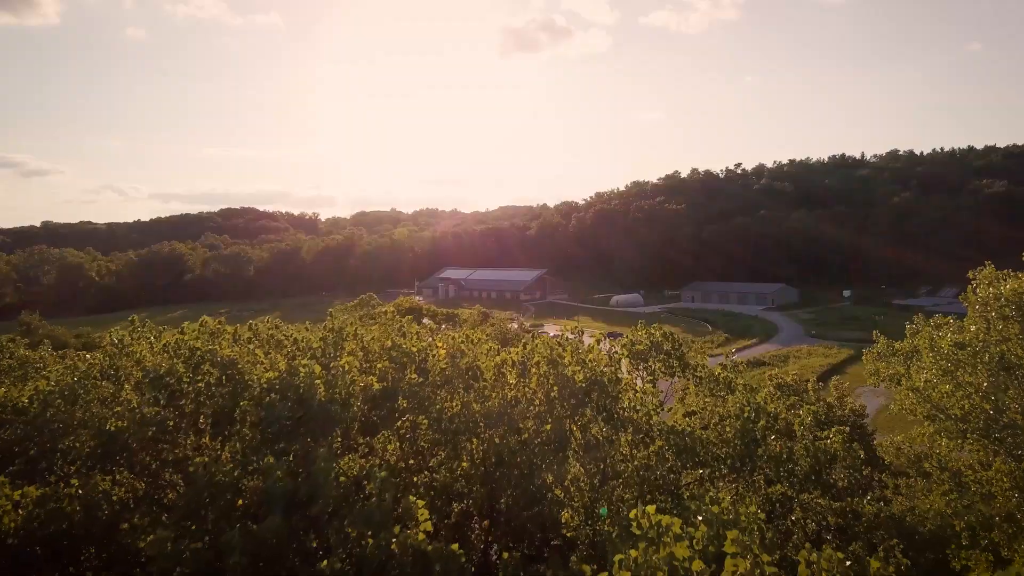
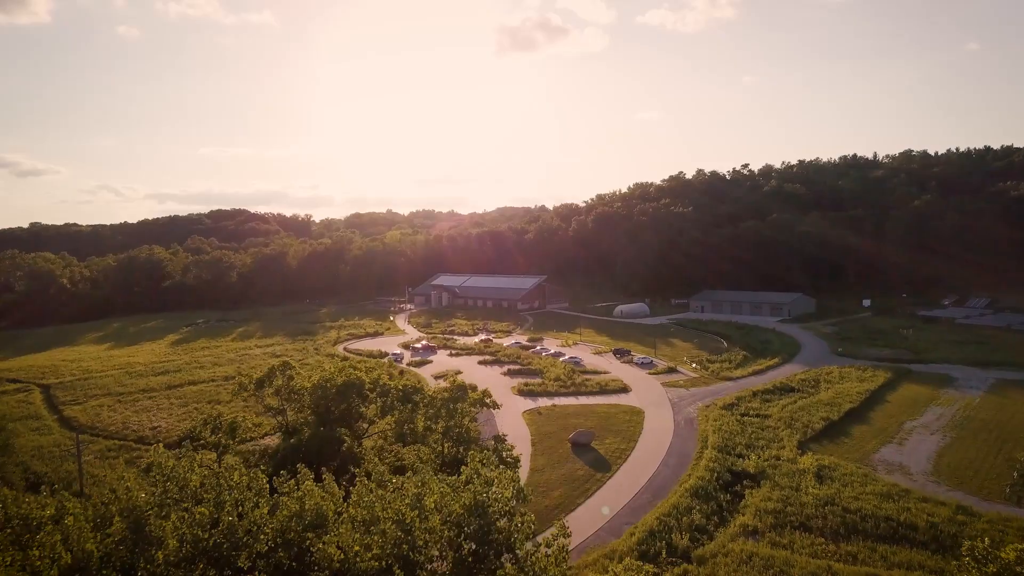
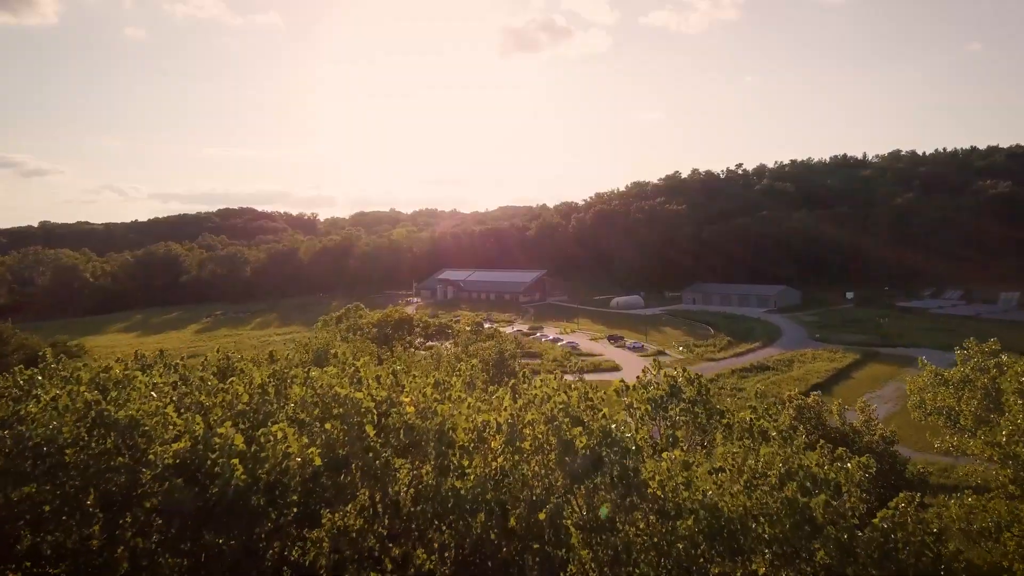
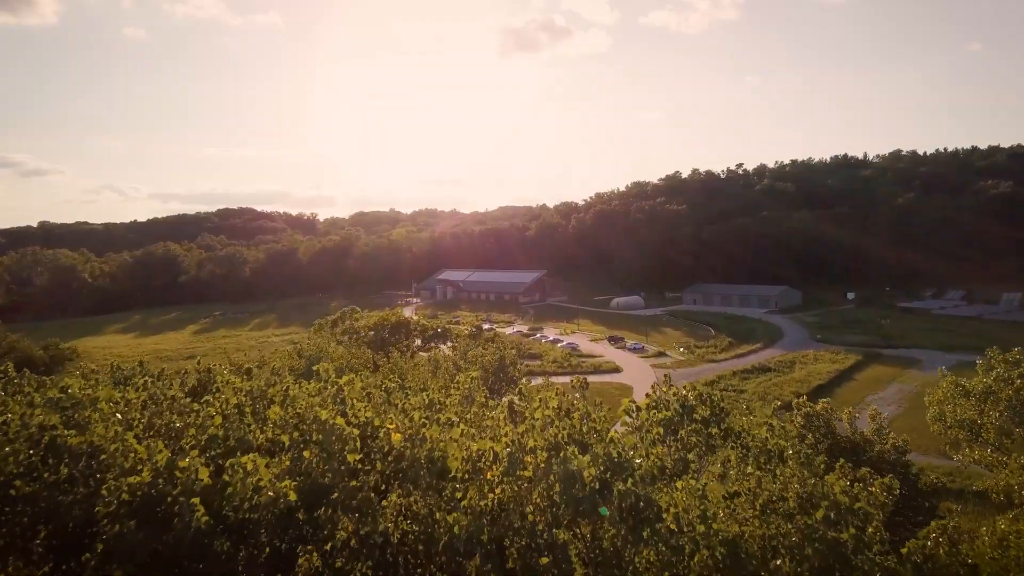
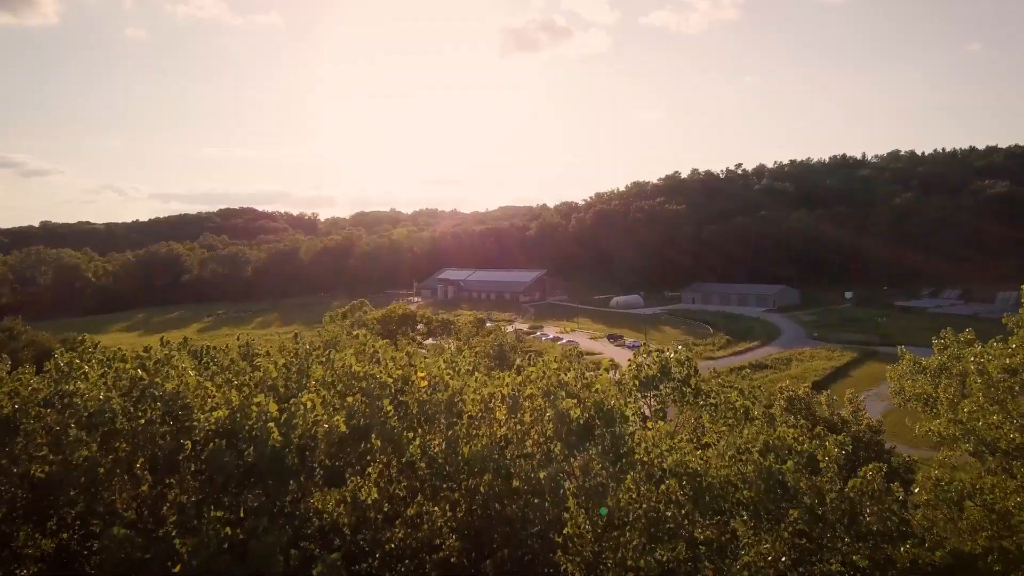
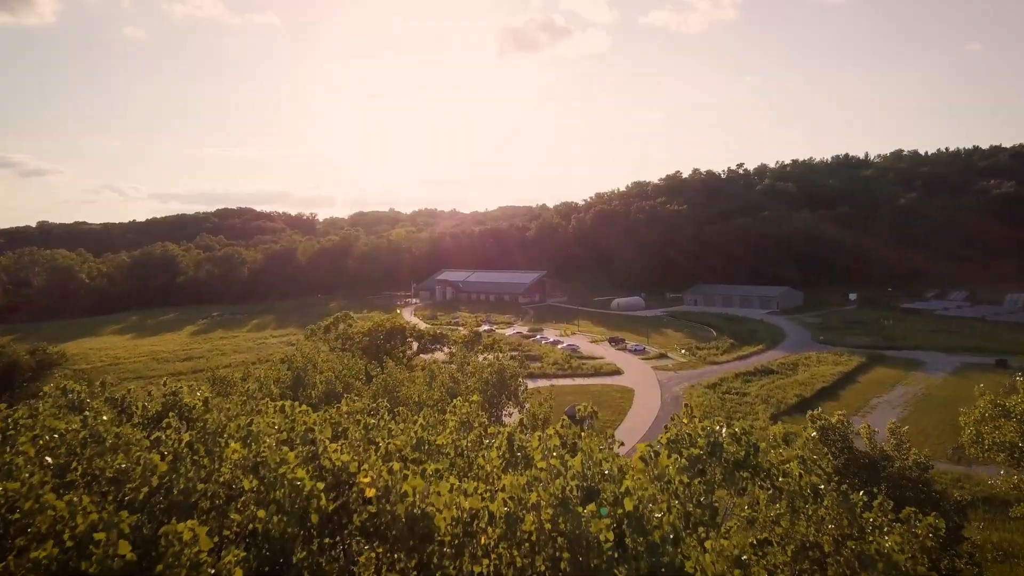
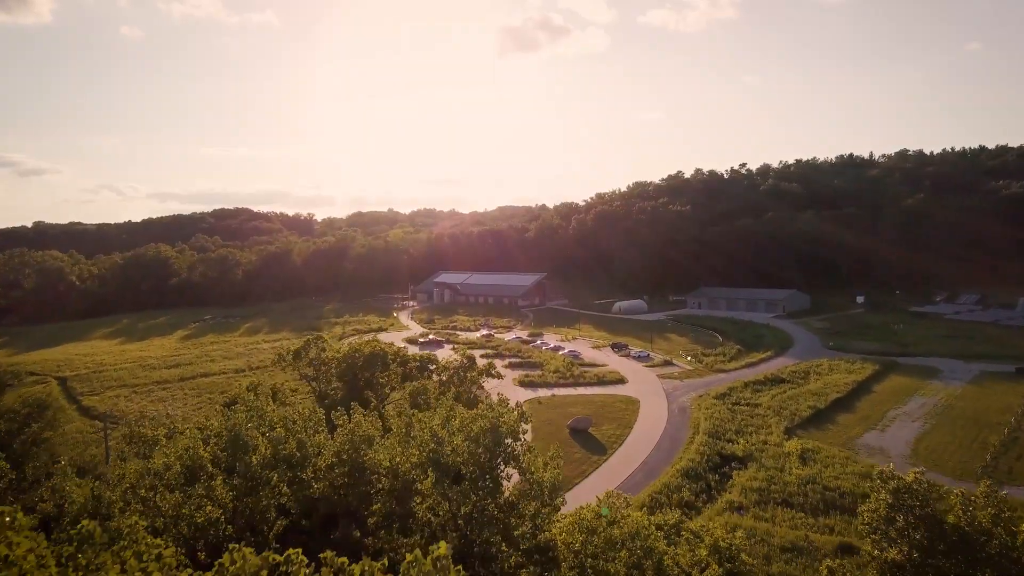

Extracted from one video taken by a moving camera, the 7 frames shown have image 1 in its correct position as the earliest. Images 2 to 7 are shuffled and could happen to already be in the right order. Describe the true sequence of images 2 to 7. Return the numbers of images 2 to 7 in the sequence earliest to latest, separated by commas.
5, 3, 4, 6, 7, 2
